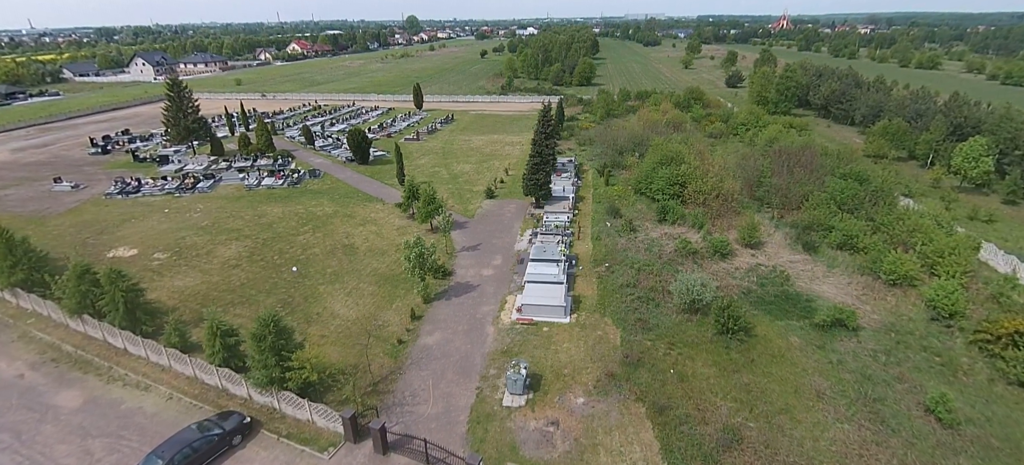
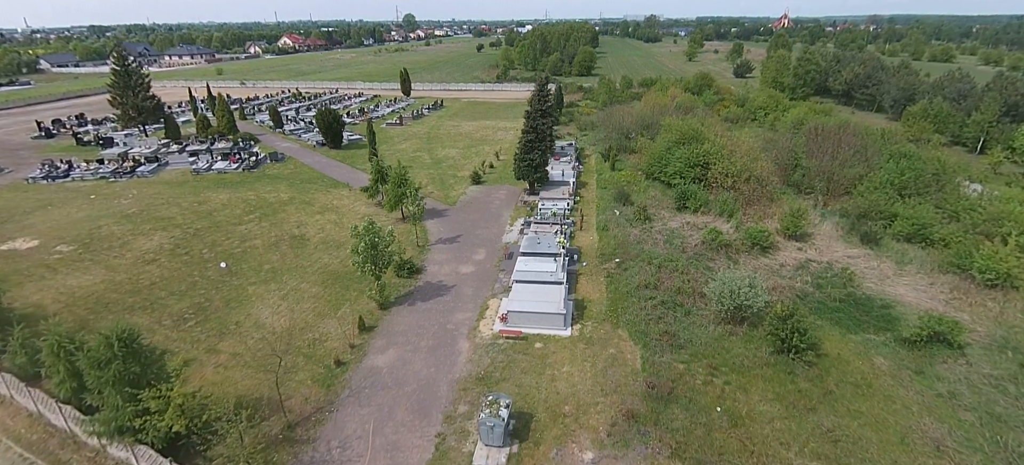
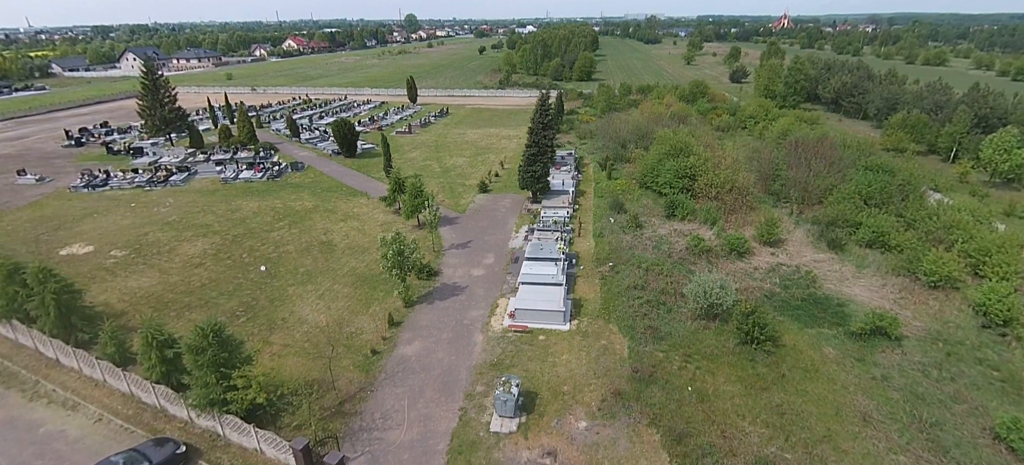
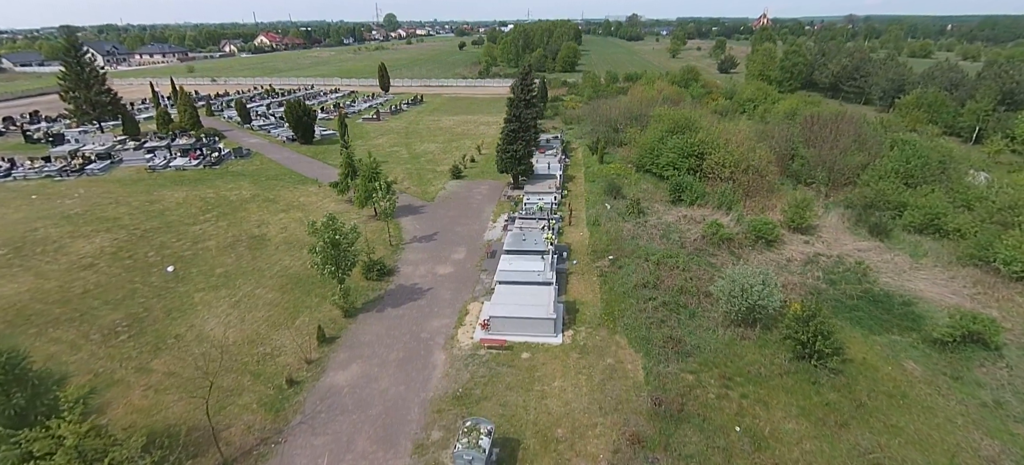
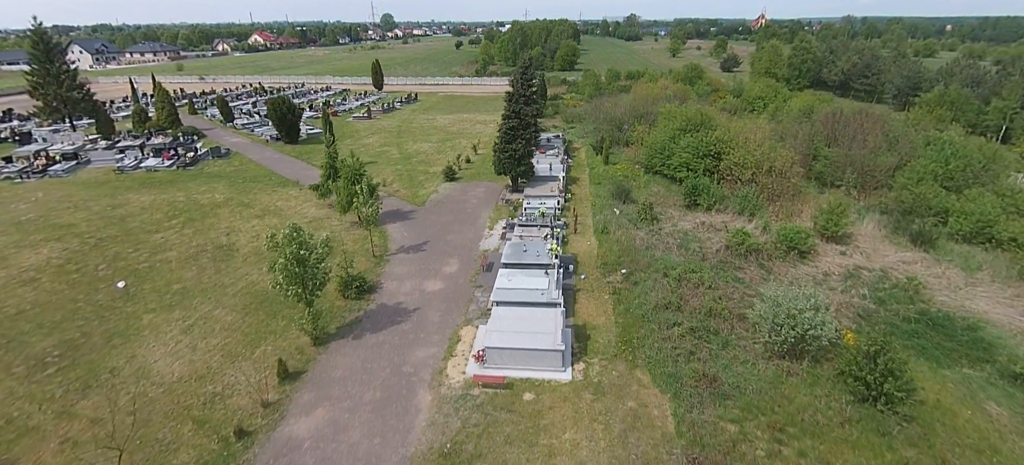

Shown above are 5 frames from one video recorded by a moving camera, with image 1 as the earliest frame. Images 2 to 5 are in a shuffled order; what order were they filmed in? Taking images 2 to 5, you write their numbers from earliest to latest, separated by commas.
3, 2, 4, 5
